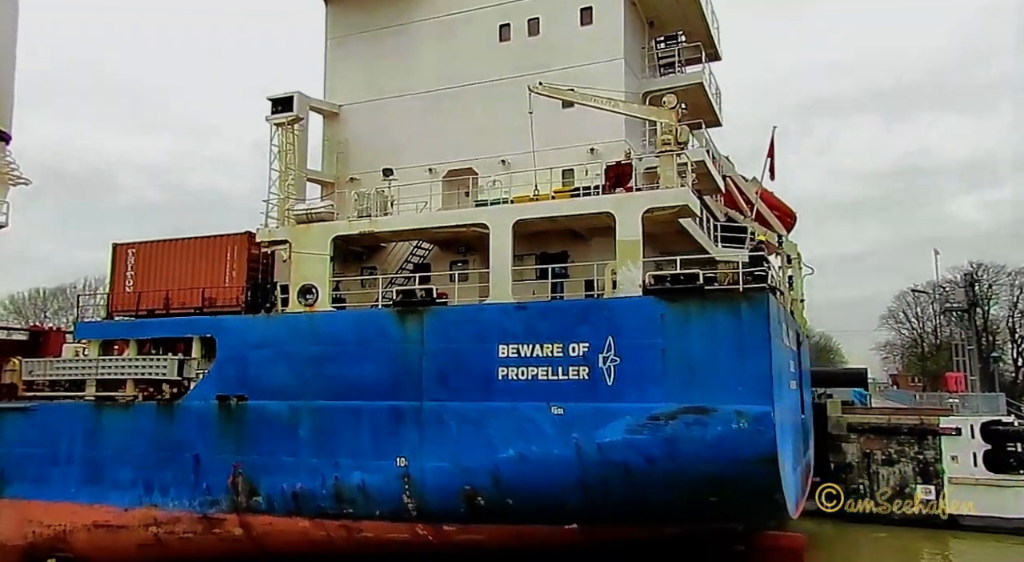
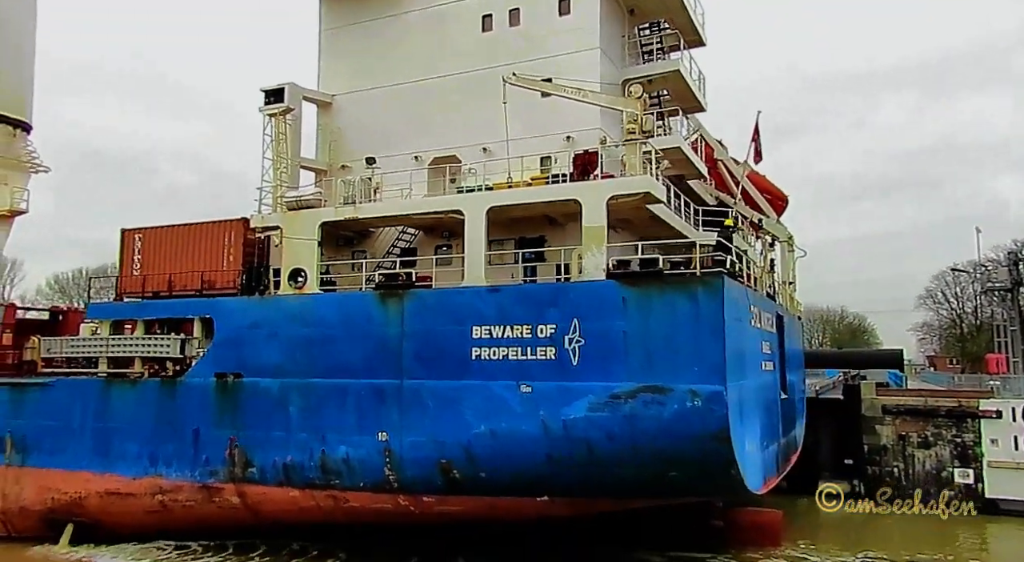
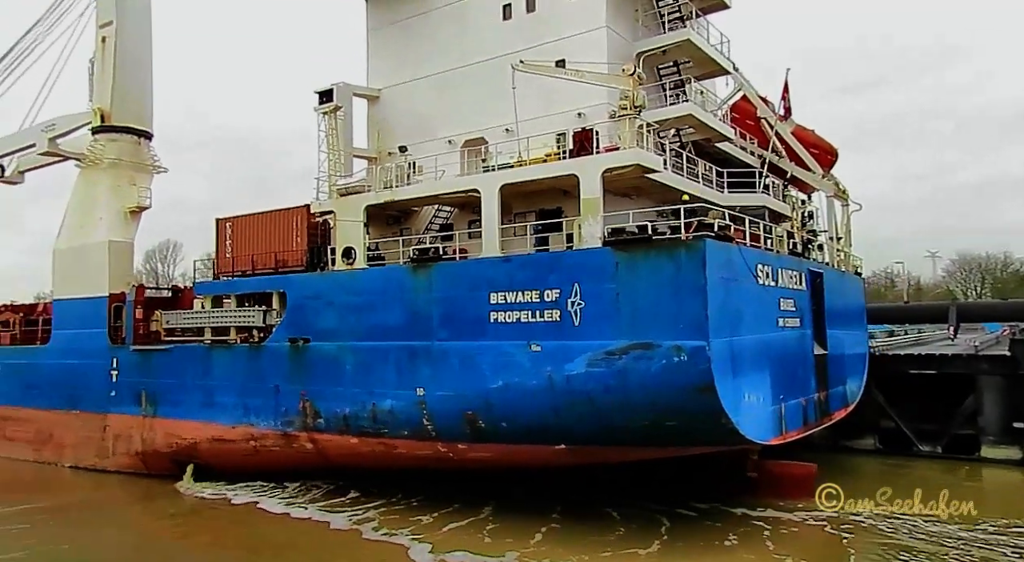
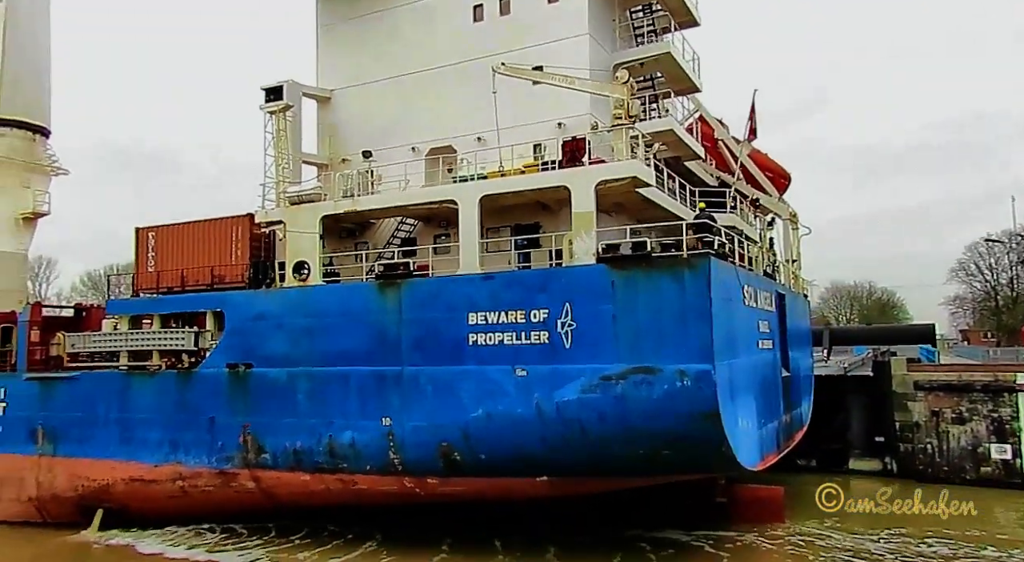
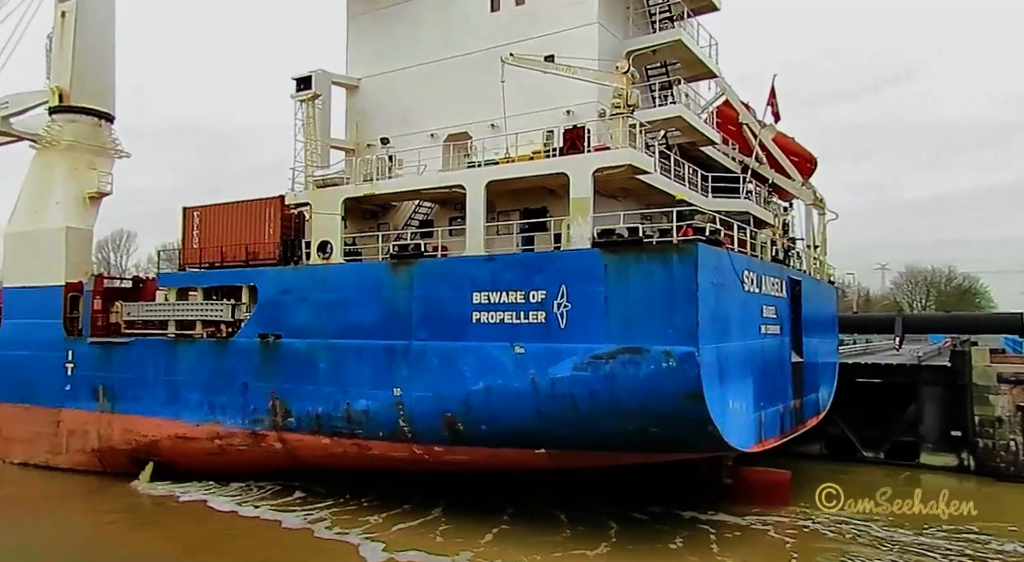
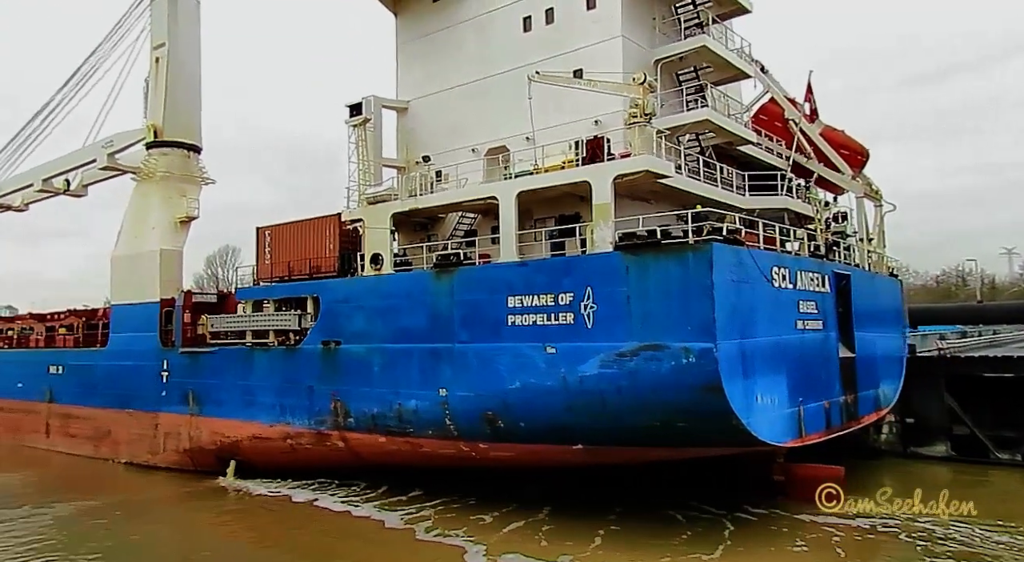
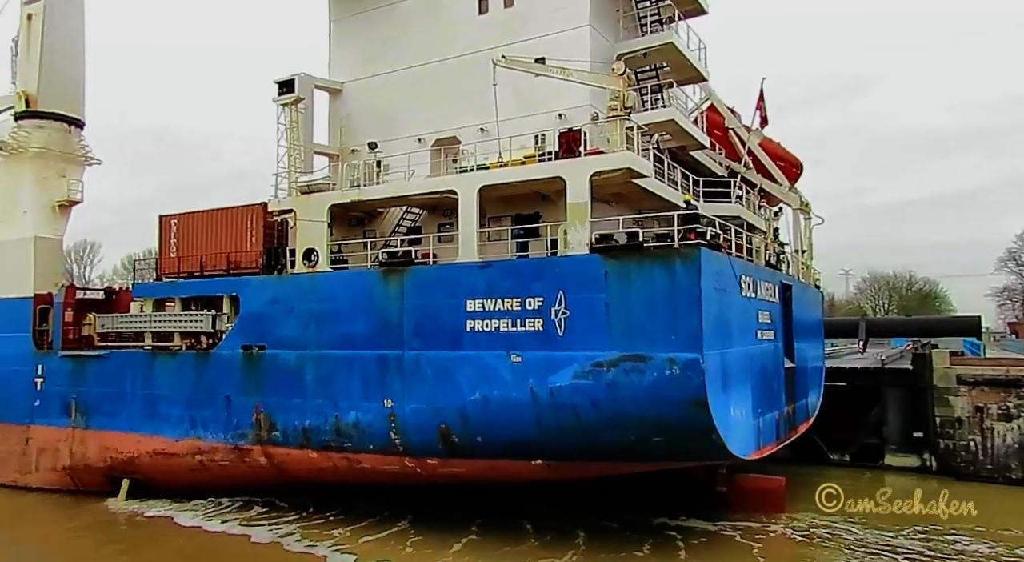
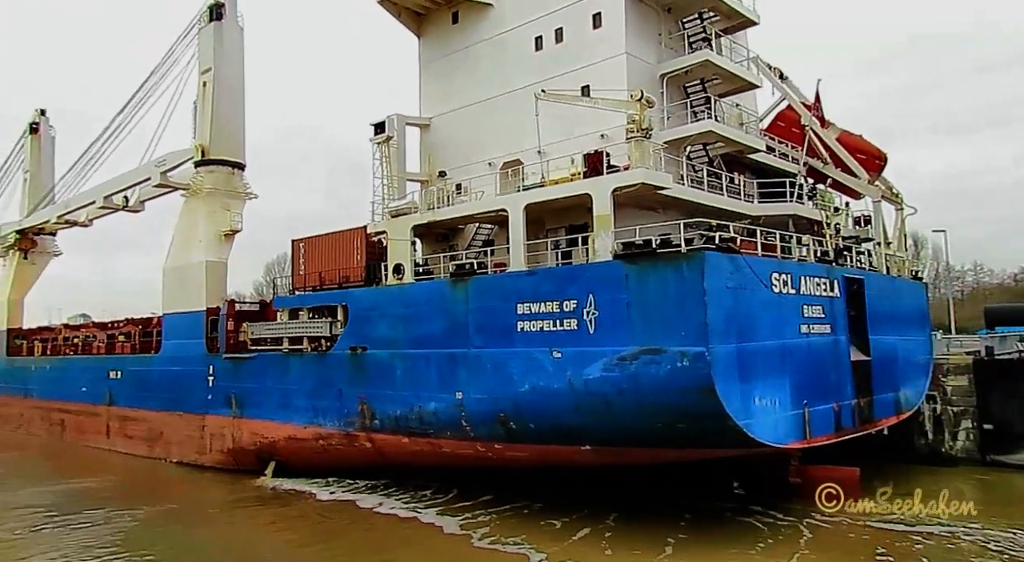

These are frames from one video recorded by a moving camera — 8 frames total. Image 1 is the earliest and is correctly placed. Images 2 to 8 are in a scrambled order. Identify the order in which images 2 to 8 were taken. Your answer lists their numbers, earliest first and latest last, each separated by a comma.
2, 4, 7, 5, 3, 6, 8
